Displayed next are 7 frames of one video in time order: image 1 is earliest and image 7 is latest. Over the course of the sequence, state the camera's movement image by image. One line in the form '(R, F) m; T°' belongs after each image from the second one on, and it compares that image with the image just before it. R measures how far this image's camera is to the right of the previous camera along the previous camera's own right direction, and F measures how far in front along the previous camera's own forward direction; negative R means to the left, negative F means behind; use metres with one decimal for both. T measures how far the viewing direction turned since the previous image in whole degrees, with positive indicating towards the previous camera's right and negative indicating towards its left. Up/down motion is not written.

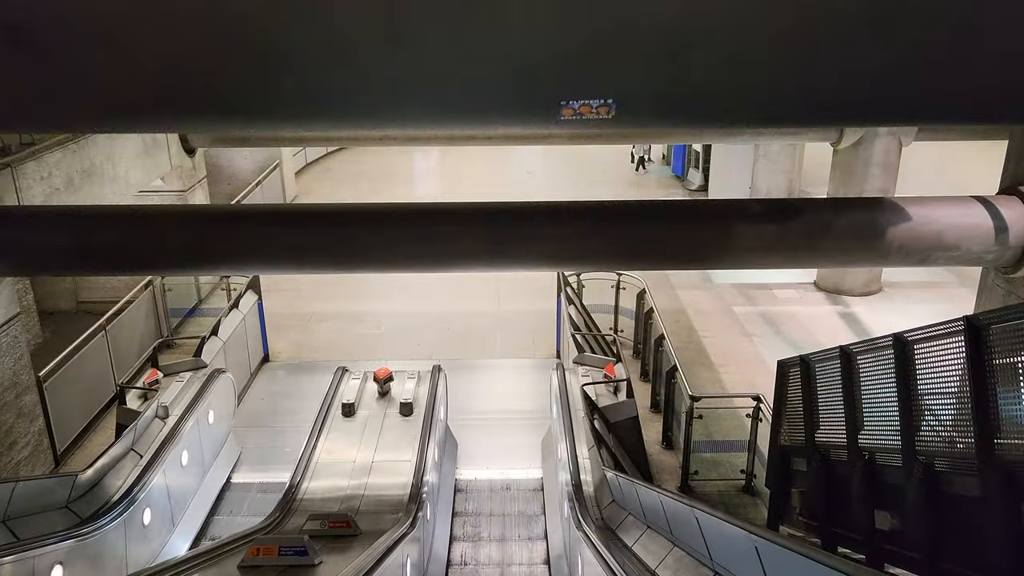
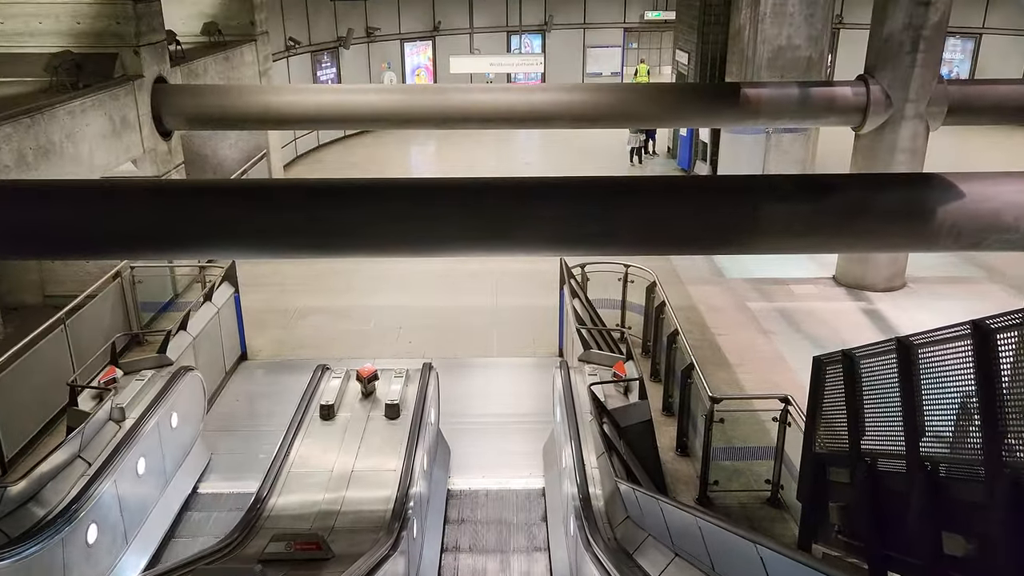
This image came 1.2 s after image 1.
(0.0, +0.7) m; 0°
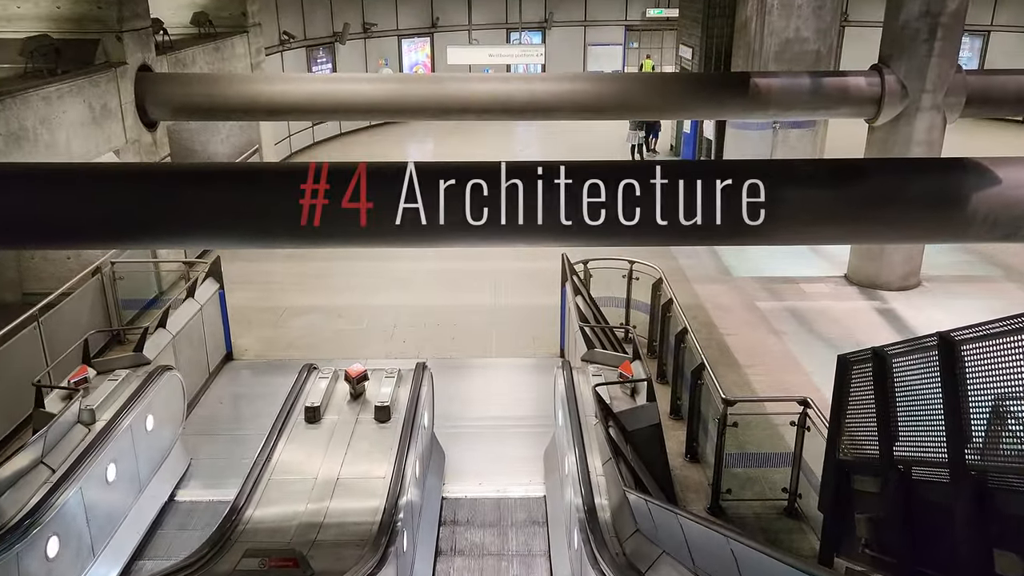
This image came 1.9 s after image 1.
(0.0, +0.4) m; 0°
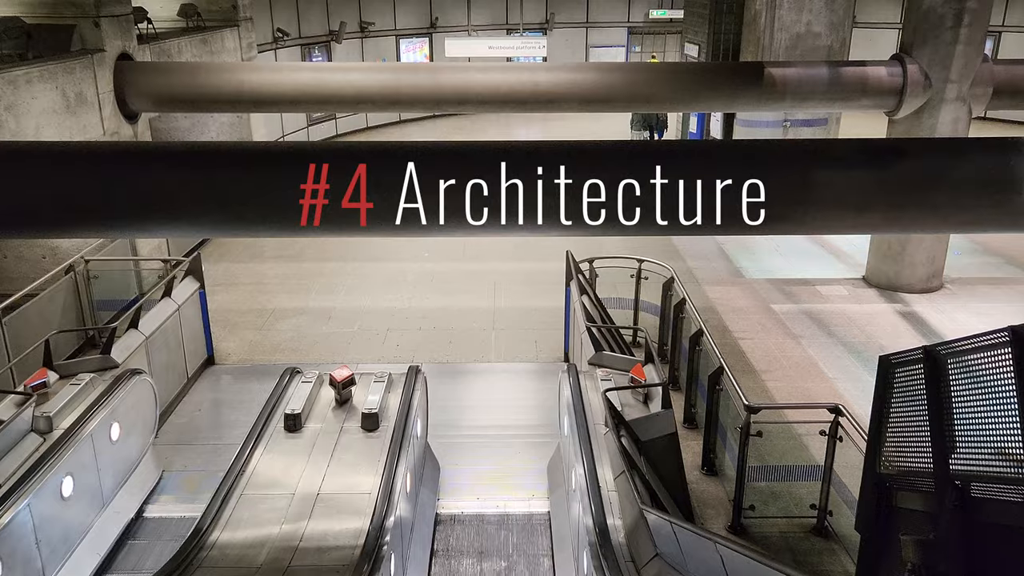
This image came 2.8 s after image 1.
(0.0, +0.5) m; 0°
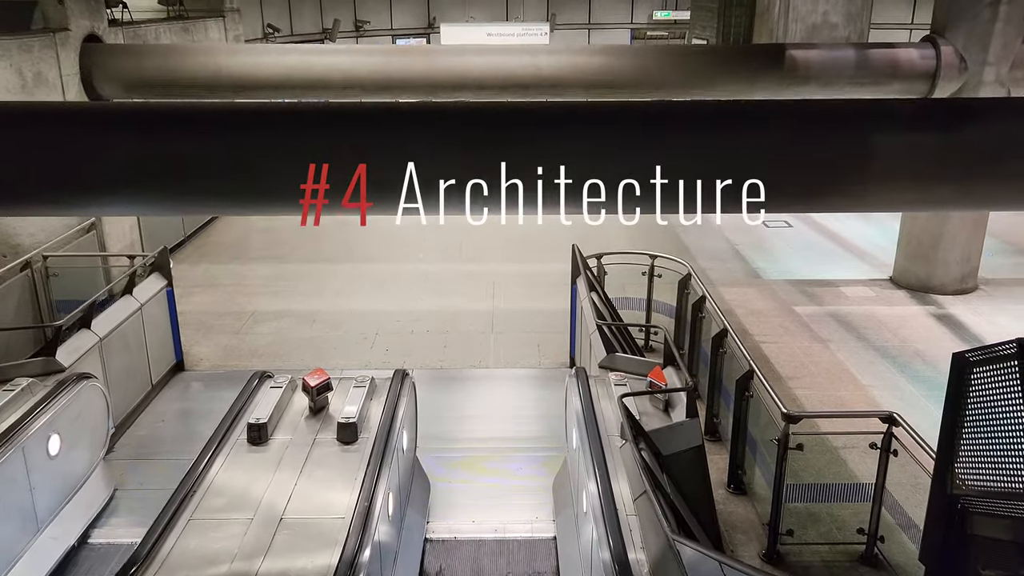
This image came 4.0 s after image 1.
(0.0, +0.7) m; 0°
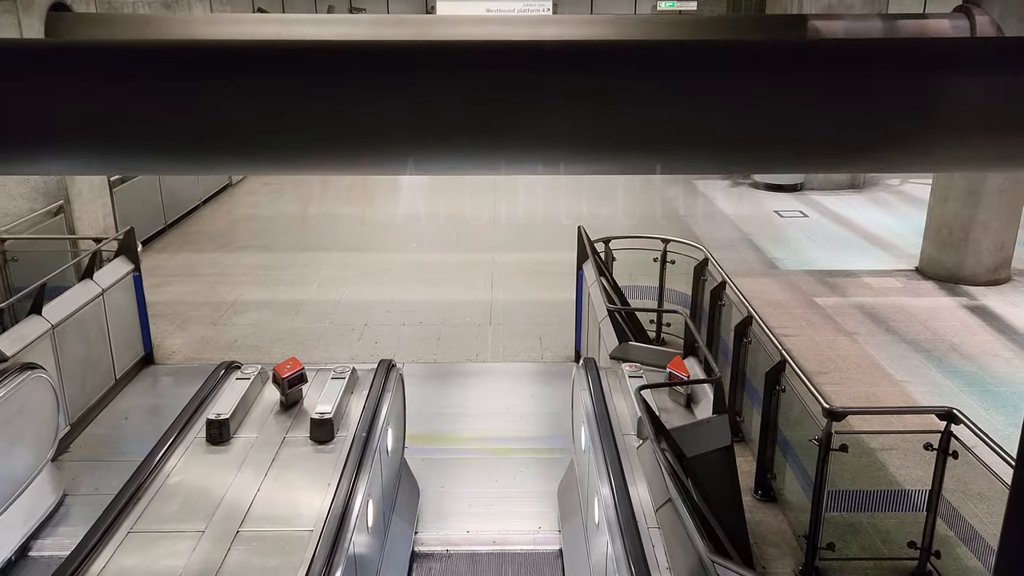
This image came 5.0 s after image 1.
(0.0, +0.6) m; 0°
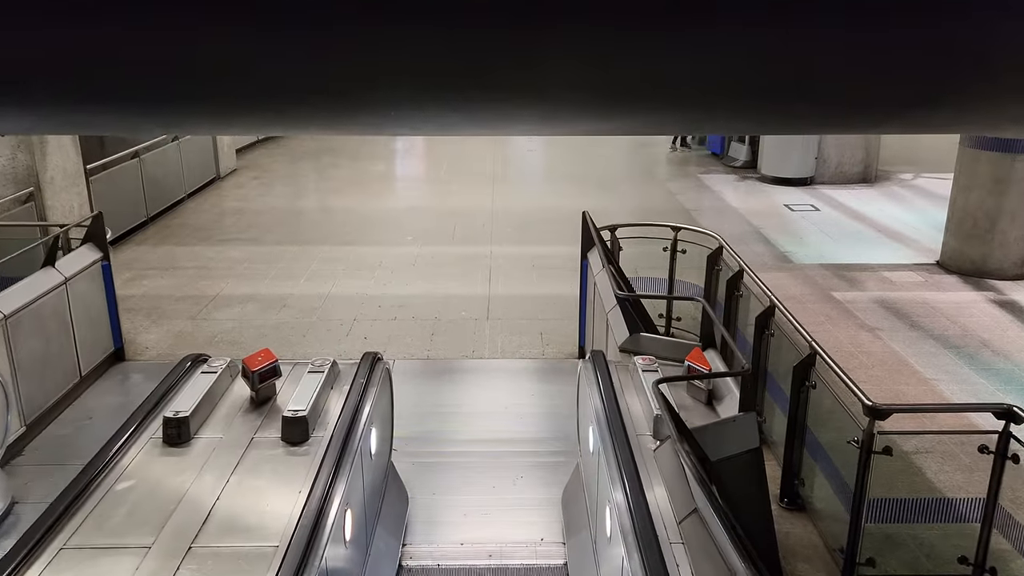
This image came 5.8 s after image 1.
(0.0, +0.5) m; 0°
